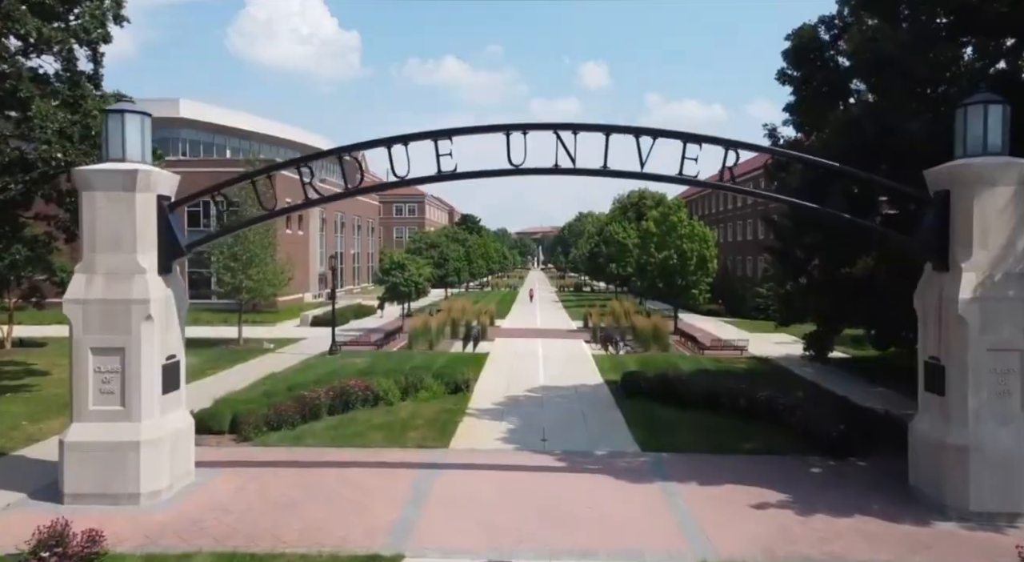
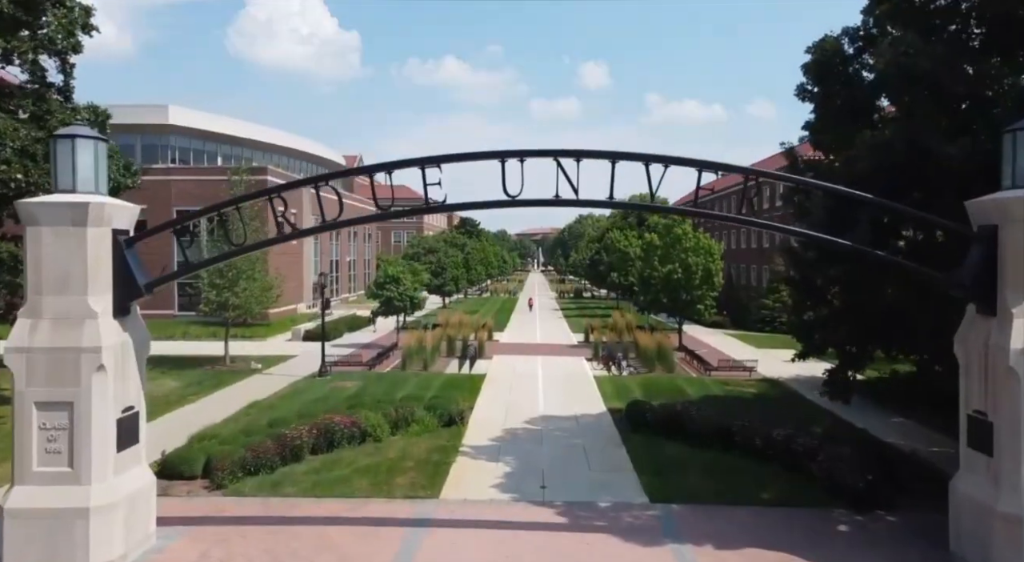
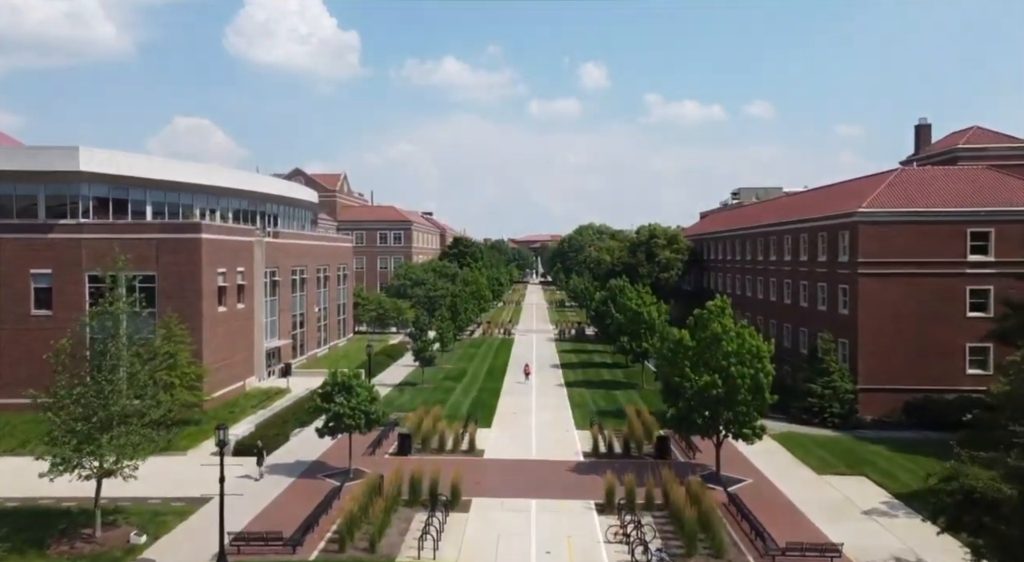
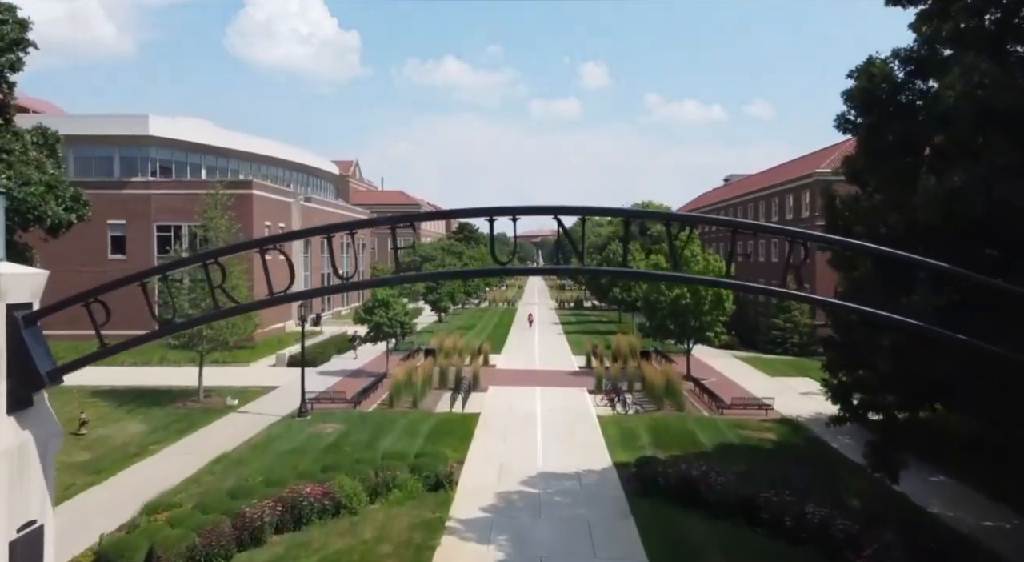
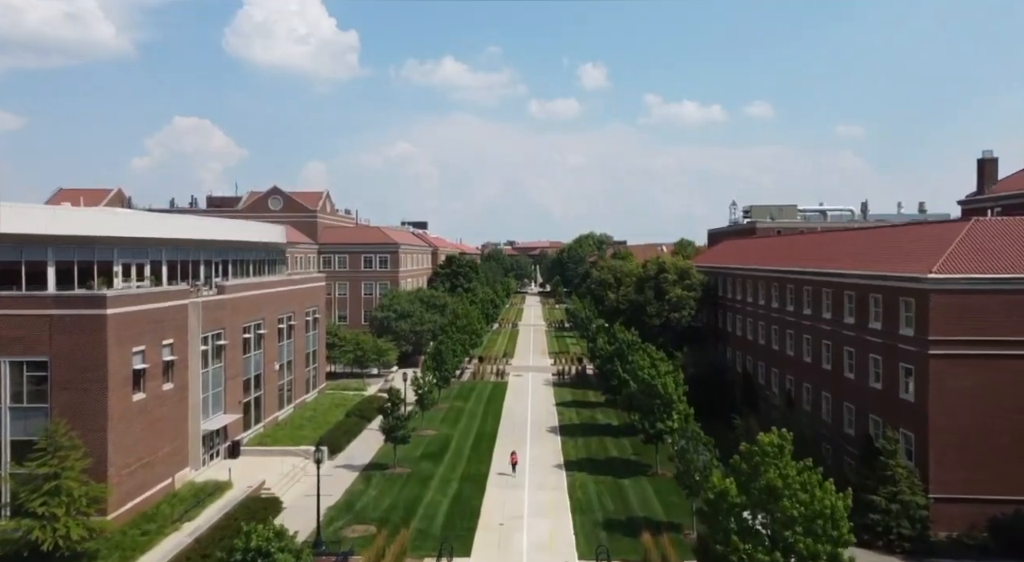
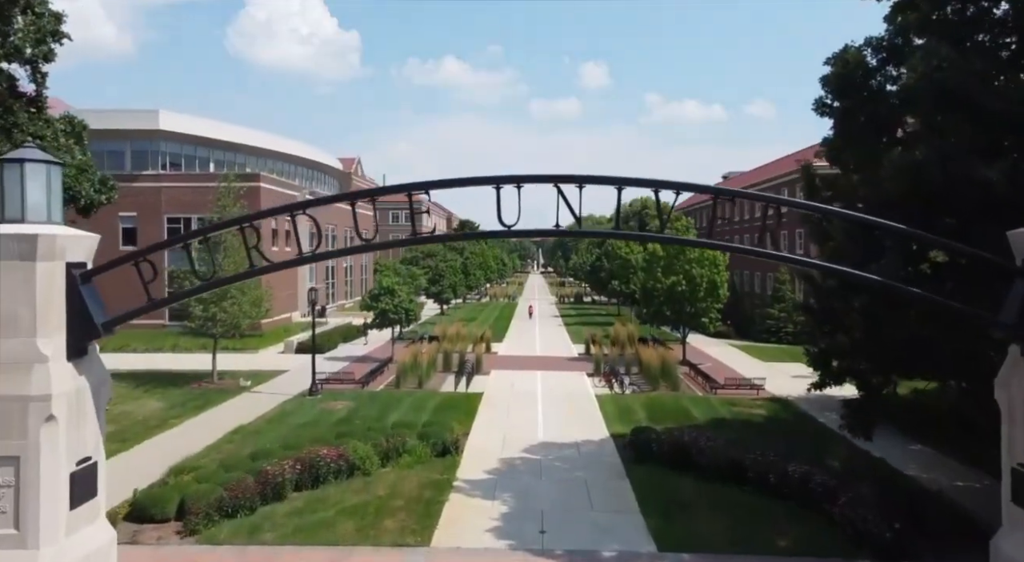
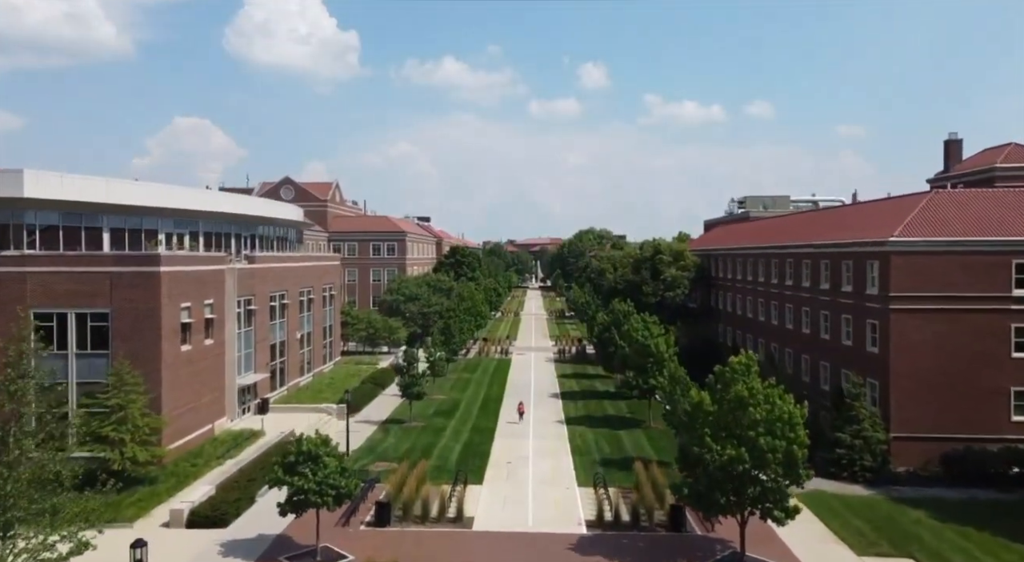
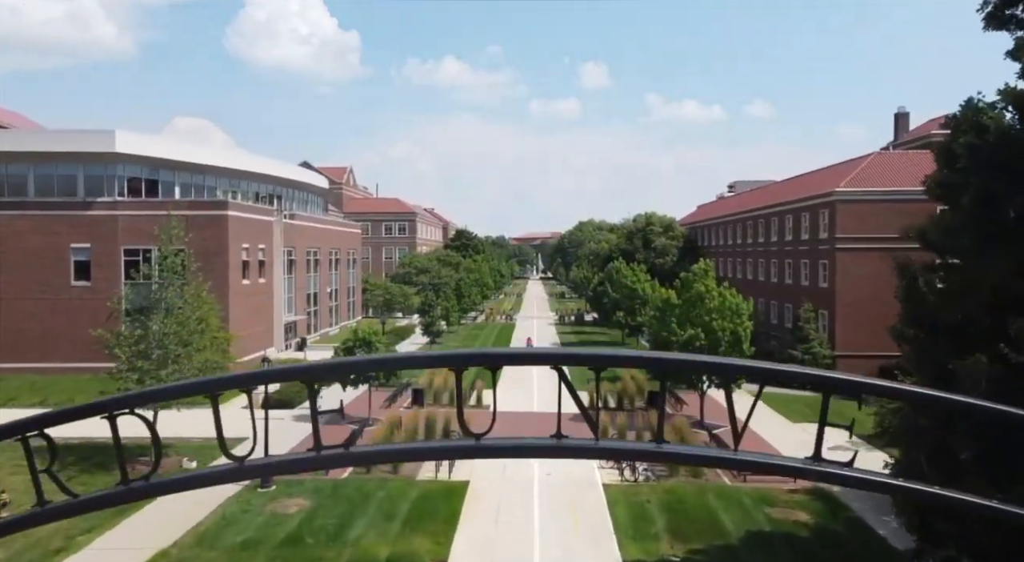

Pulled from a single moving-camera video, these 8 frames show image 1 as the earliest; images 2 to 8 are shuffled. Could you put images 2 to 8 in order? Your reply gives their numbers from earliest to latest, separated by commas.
2, 6, 4, 8, 3, 7, 5
